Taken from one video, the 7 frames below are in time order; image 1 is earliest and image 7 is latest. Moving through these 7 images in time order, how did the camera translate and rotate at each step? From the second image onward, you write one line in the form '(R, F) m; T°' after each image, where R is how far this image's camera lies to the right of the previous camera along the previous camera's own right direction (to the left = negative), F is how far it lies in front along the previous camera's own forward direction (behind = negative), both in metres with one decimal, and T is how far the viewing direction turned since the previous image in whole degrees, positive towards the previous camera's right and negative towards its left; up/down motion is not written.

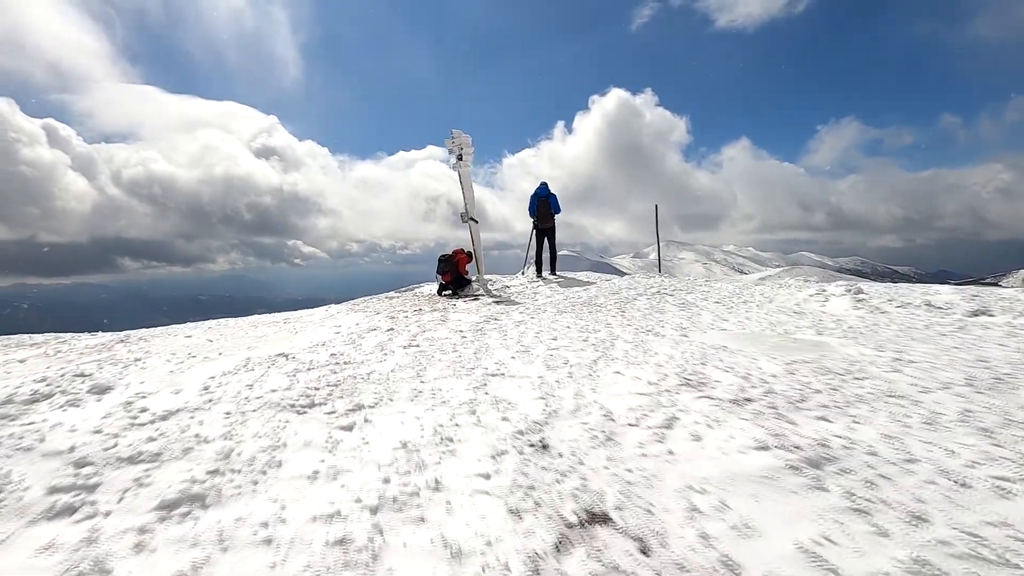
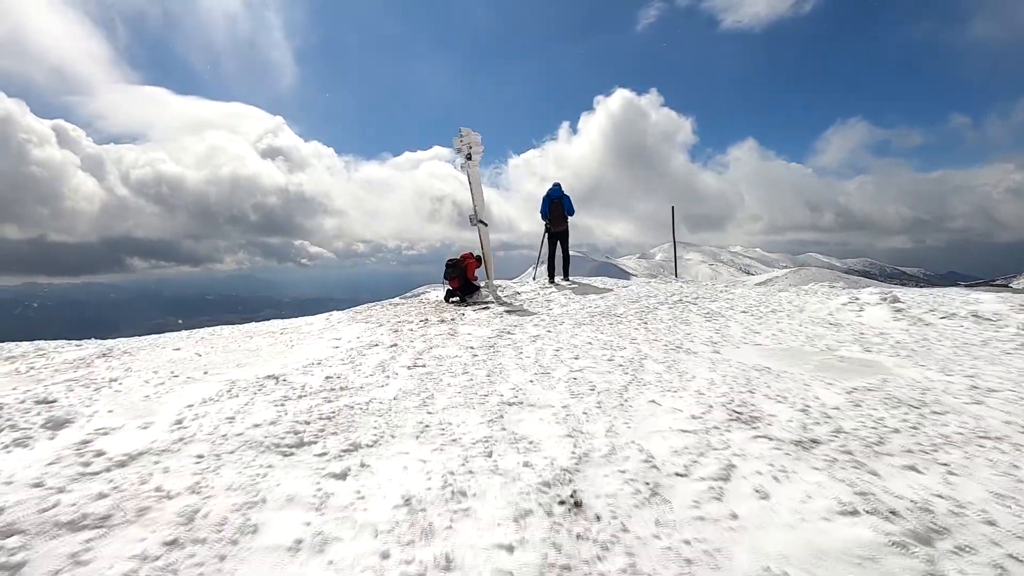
(-0.2, +0.9) m; -1°
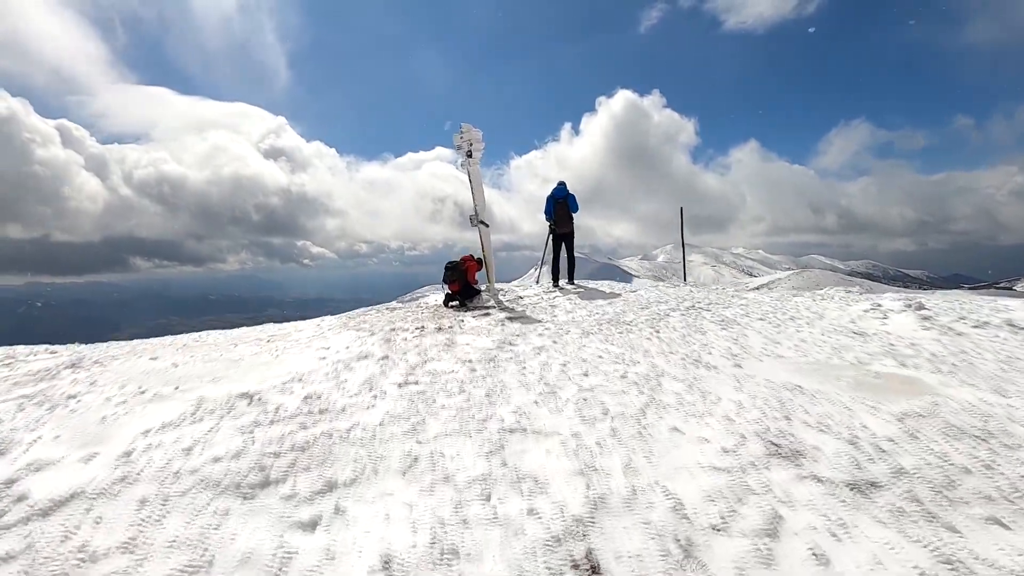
(0.0, +0.8) m; 0°
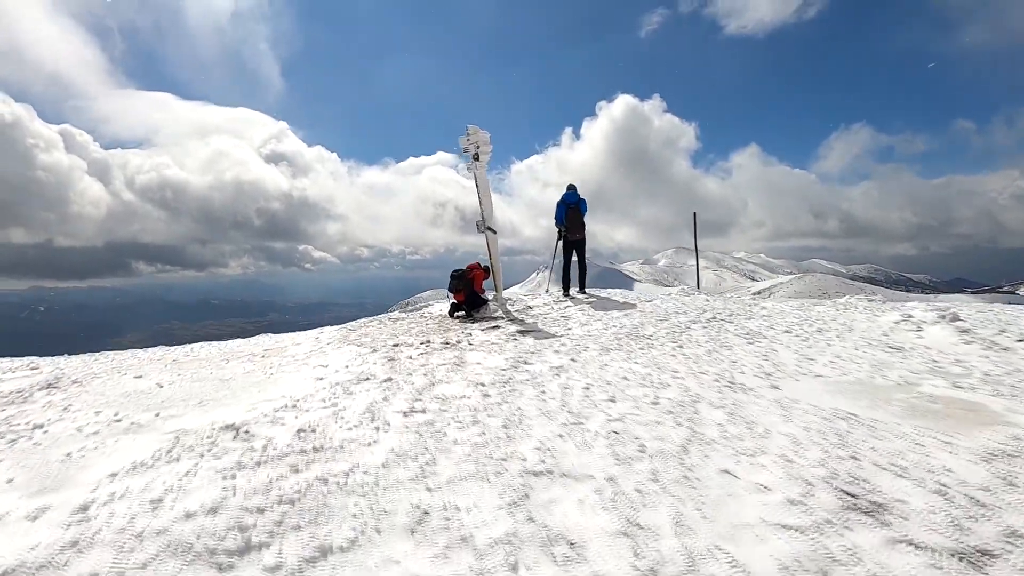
(-0.2, +0.7) m; 0°
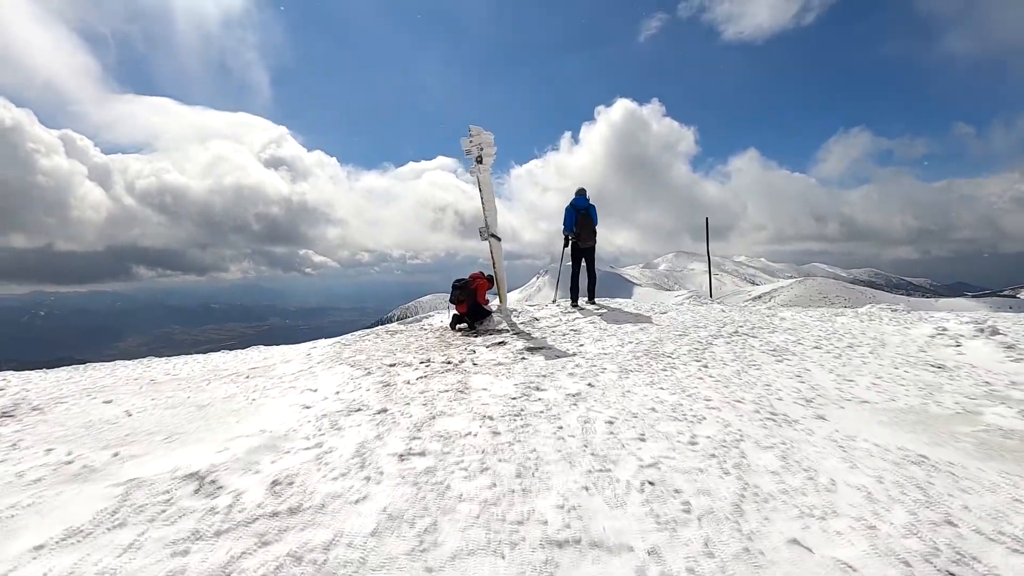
(-0.1, +0.9) m; 0°
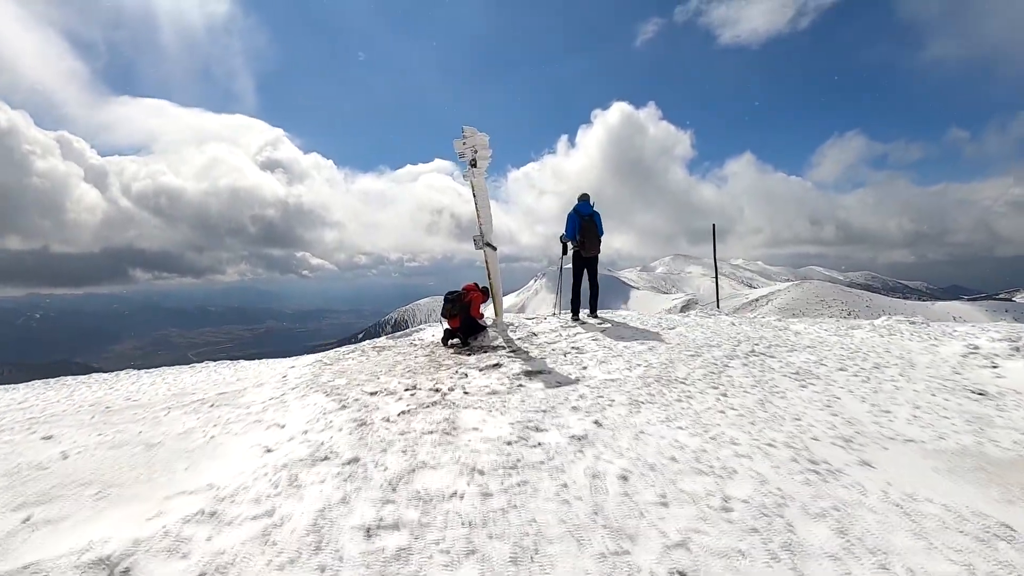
(0.0, +1.0) m; 0°
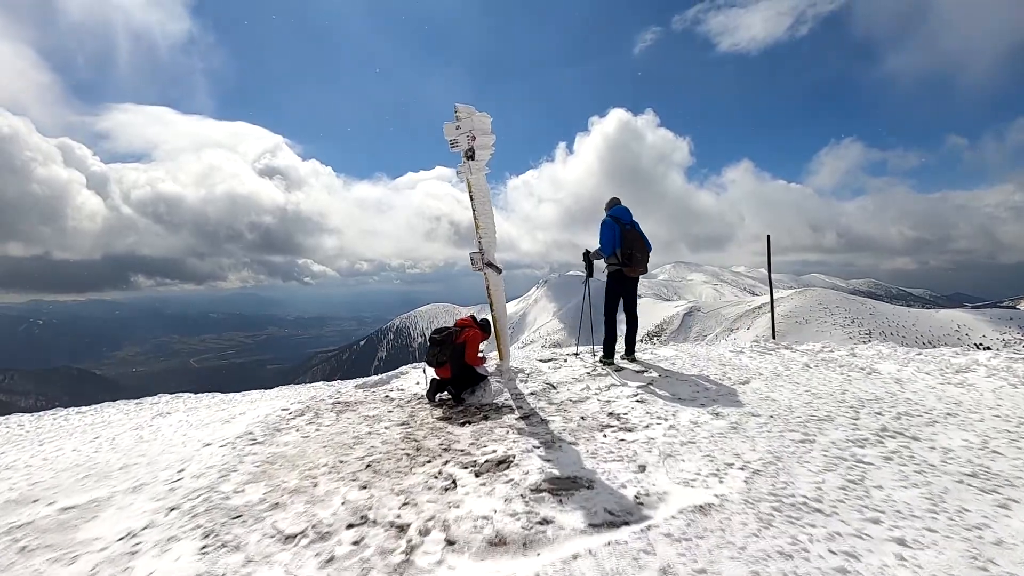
(-0.2, +3.4) m; 0°
